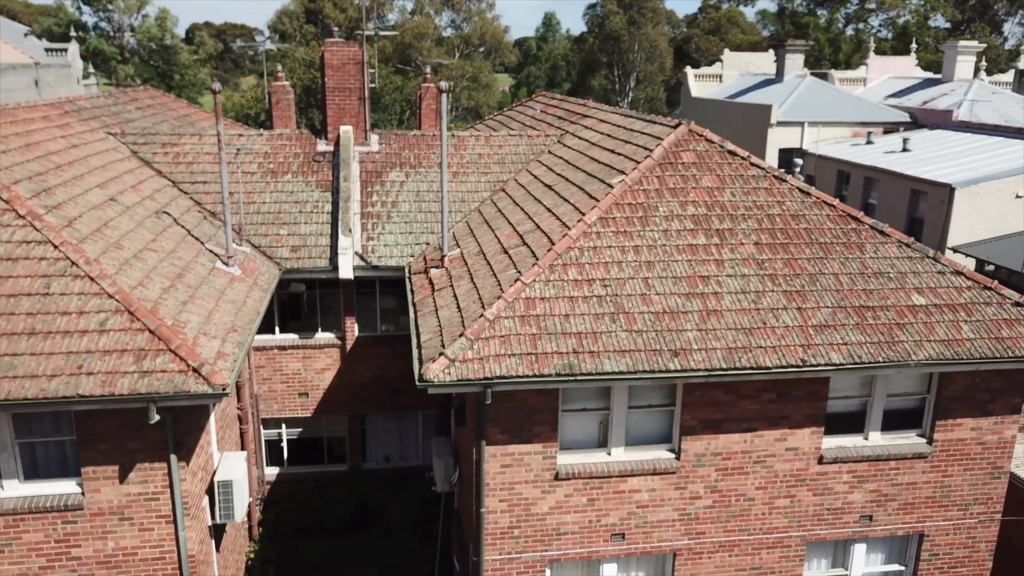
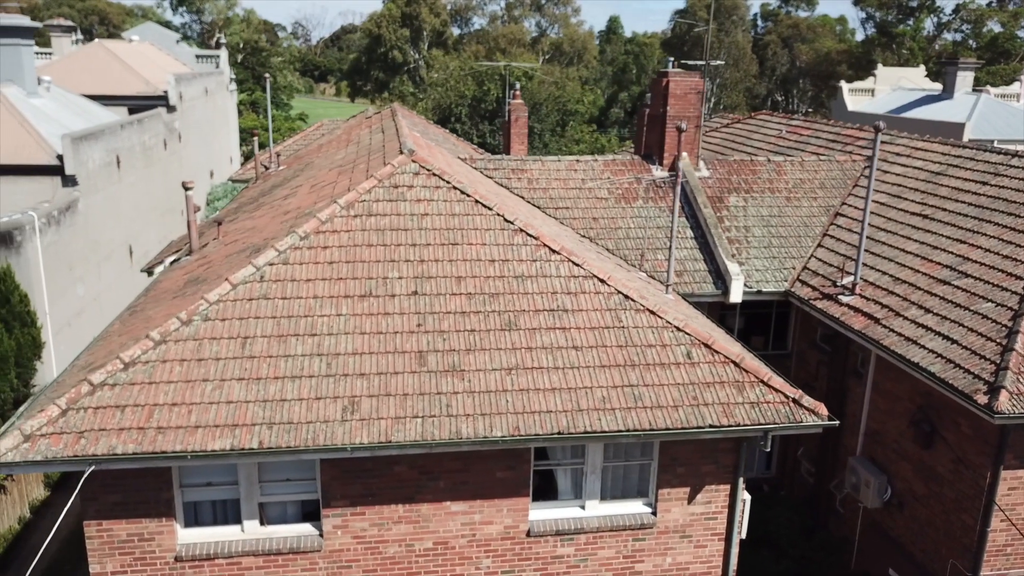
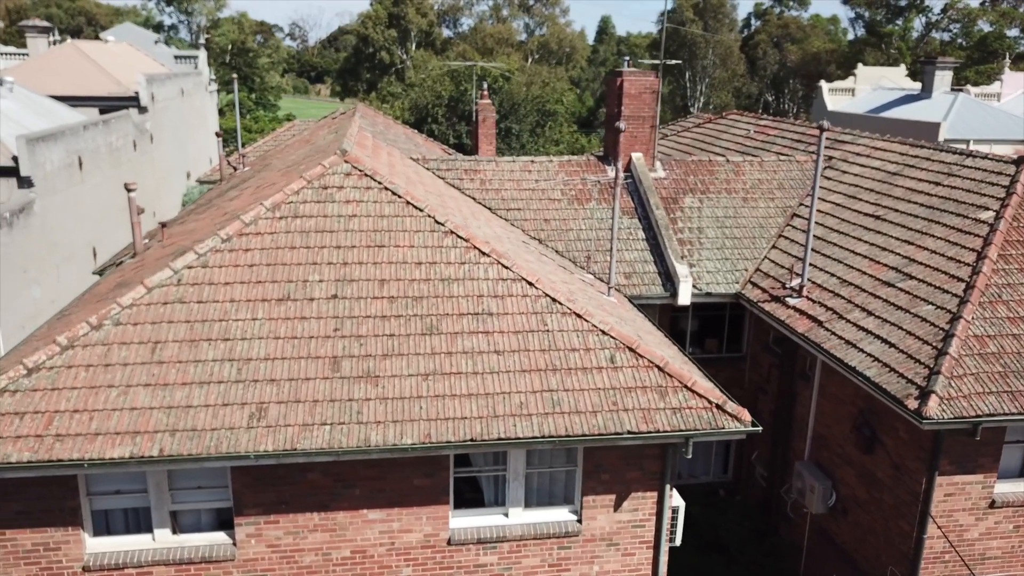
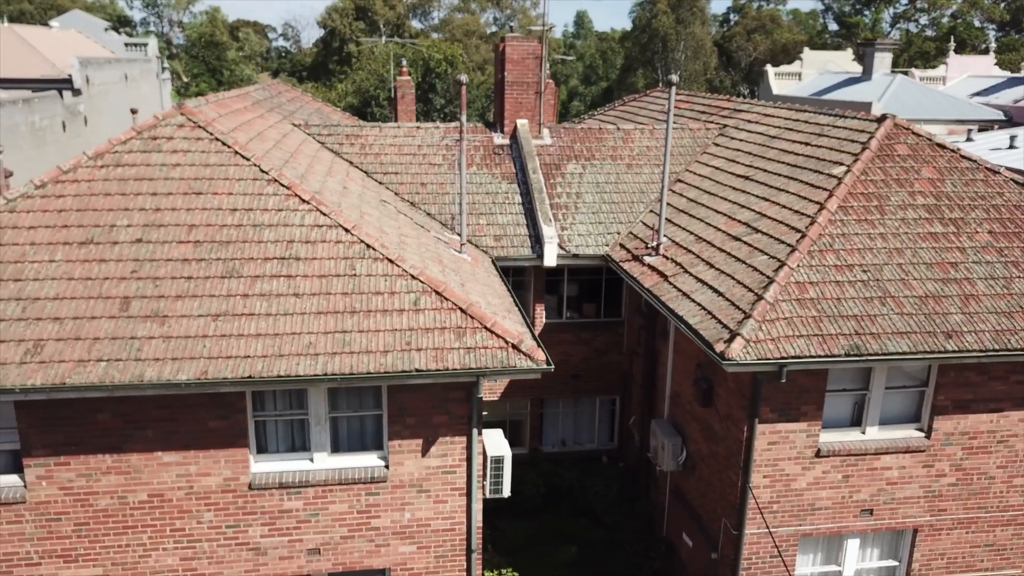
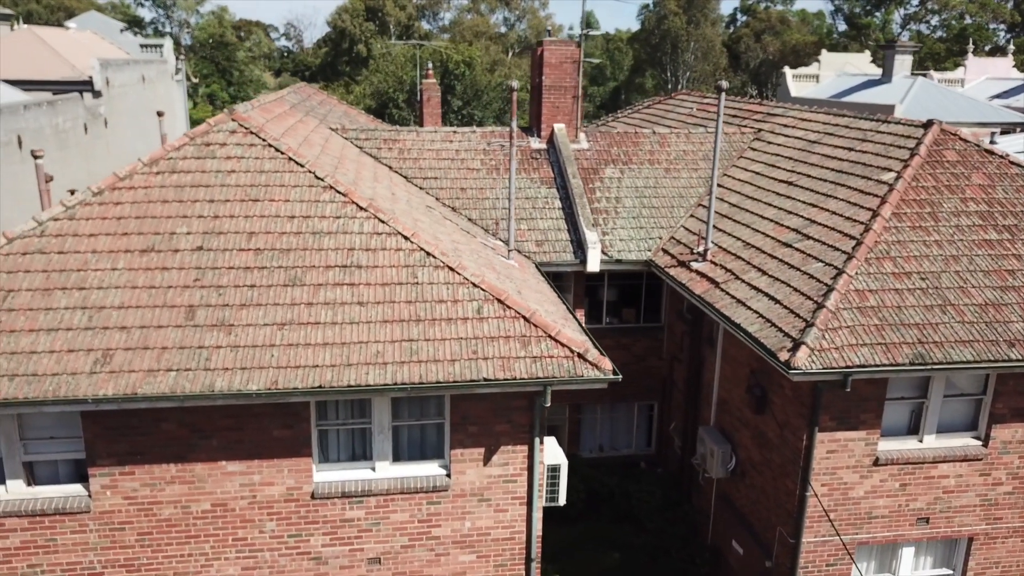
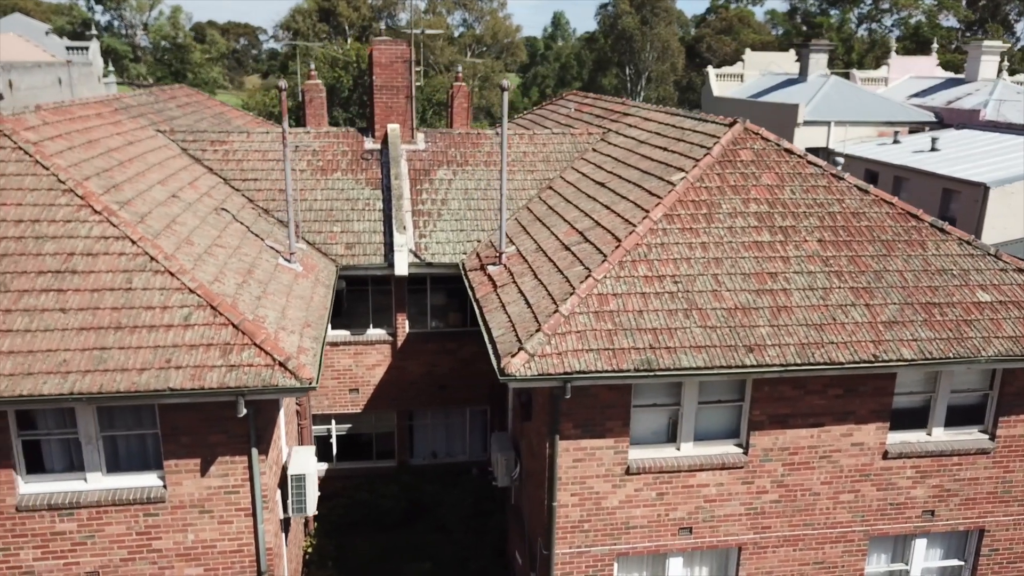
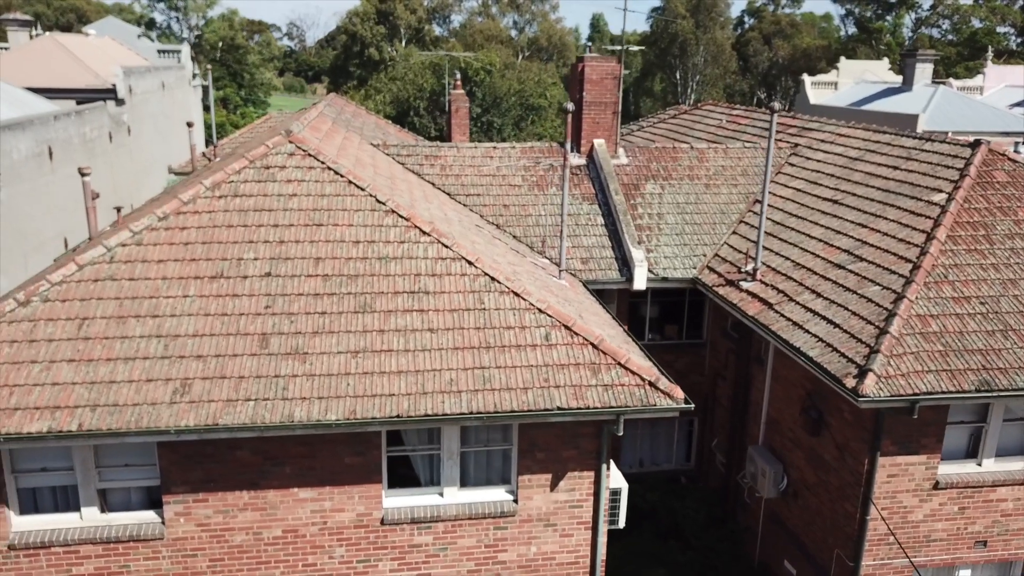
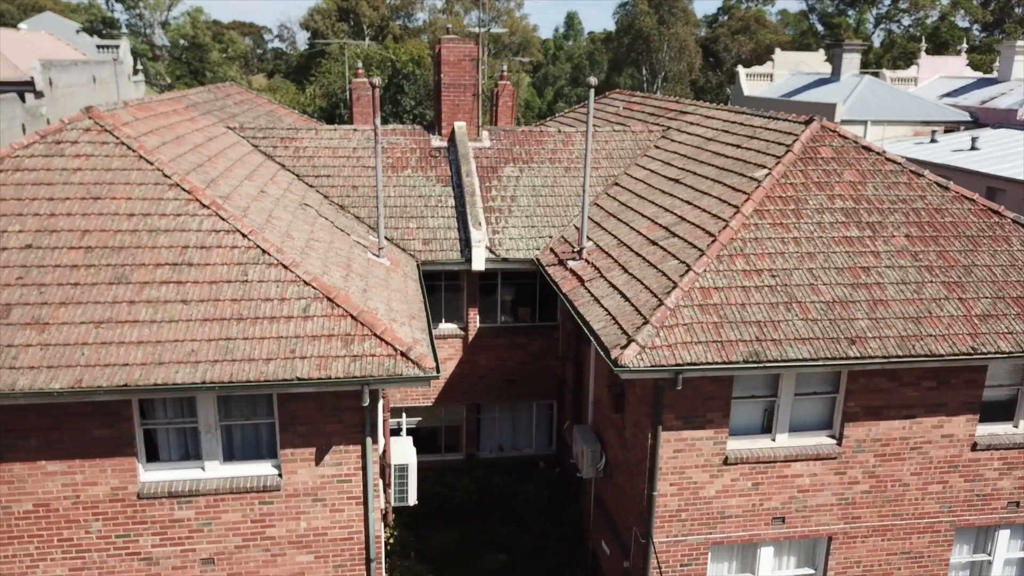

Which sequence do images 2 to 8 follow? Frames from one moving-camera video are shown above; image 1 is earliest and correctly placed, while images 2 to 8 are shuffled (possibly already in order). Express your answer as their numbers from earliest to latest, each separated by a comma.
6, 8, 4, 5, 7, 3, 2
